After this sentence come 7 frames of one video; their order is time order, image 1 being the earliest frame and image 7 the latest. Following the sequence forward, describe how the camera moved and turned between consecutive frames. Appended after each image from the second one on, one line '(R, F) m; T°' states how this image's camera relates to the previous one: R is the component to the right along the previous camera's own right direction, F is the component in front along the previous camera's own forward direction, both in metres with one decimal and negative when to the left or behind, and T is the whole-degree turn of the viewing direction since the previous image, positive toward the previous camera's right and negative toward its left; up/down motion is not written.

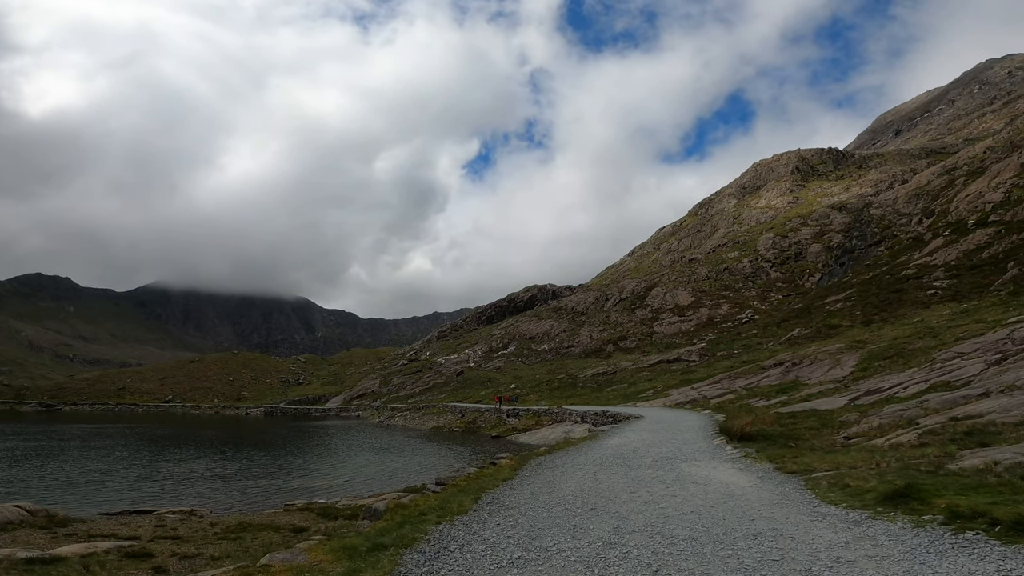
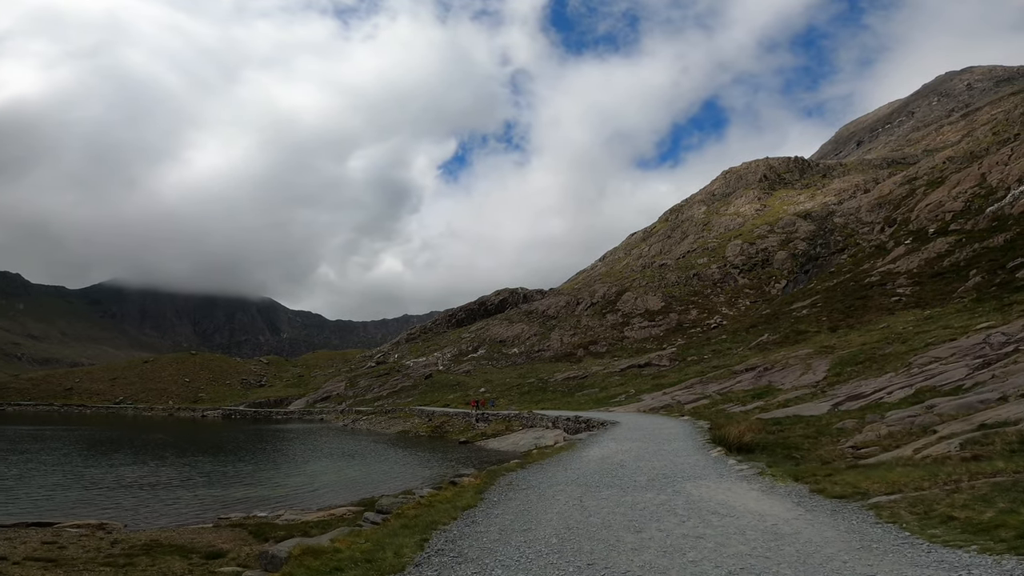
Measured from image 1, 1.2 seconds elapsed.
(+0.1, +2.4) m; +3°
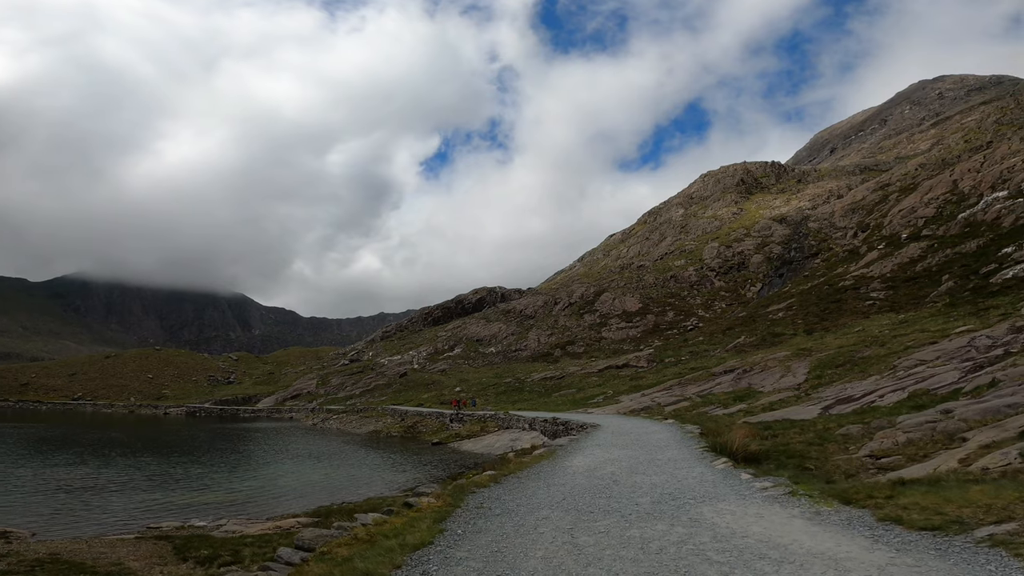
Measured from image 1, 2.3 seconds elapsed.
(+0.1, +2.2) m; +3°
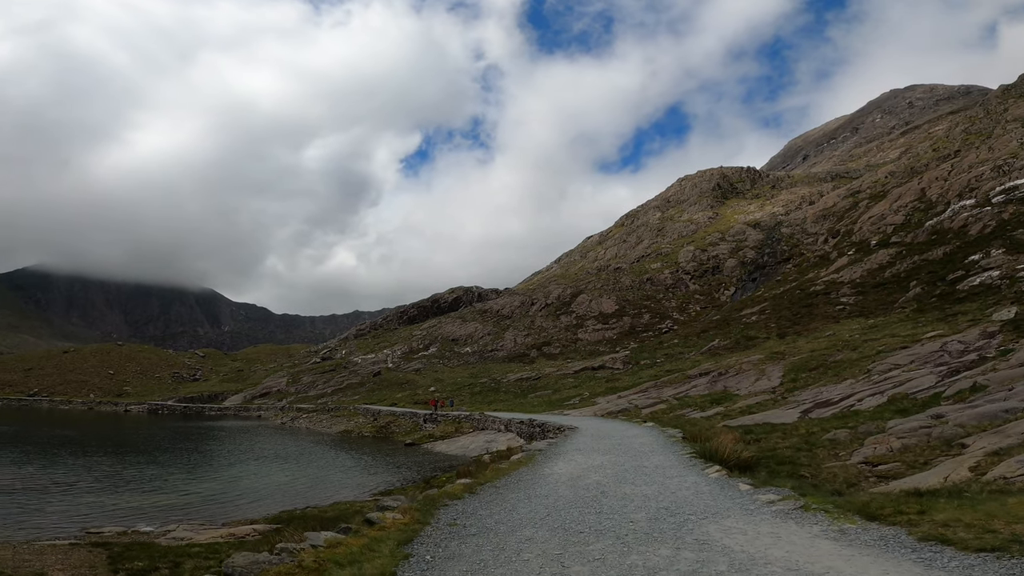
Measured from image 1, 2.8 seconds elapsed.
(-0.1, +1.1) m; +3°
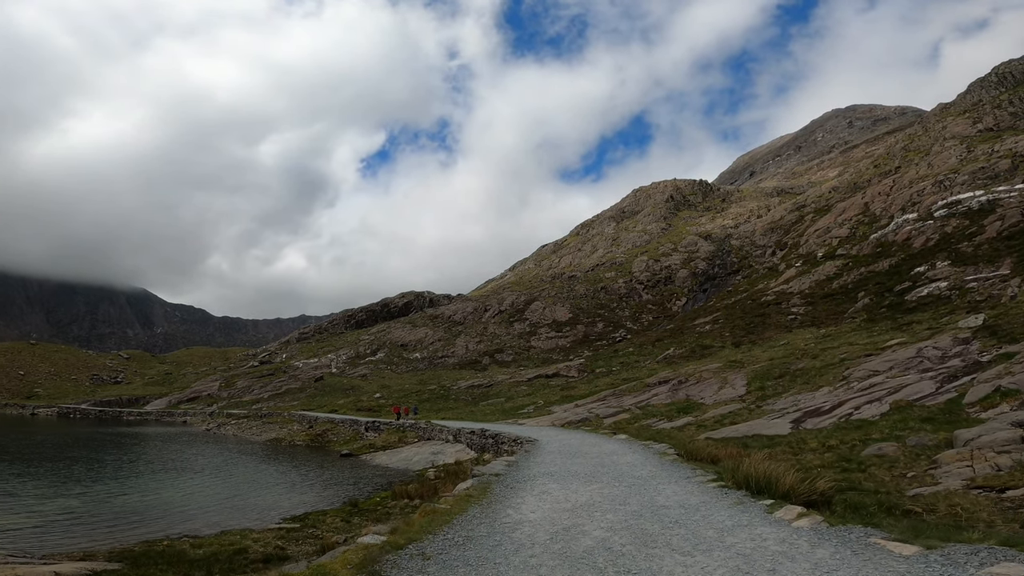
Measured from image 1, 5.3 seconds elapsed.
(0.0, +4.9) m; +5°
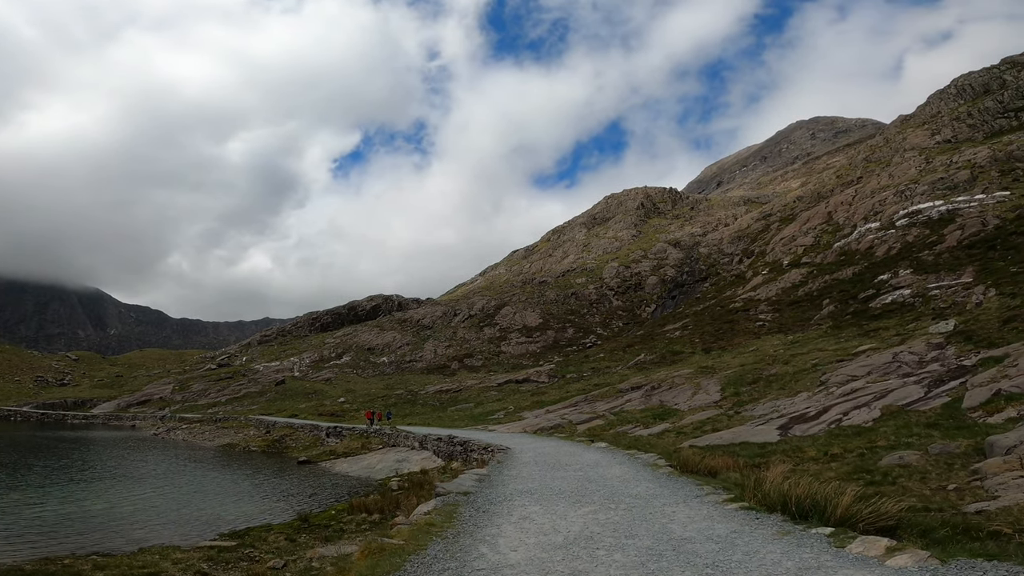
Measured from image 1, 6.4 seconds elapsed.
(-0.1, +2.1) m; +3°
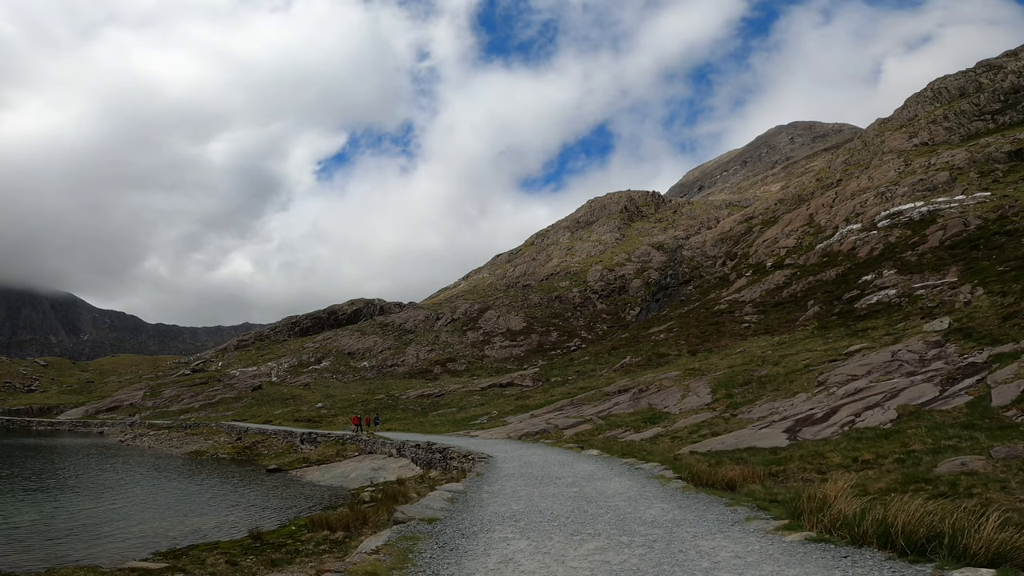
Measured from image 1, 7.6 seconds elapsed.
(+0.1, +2.4) m; +2°
